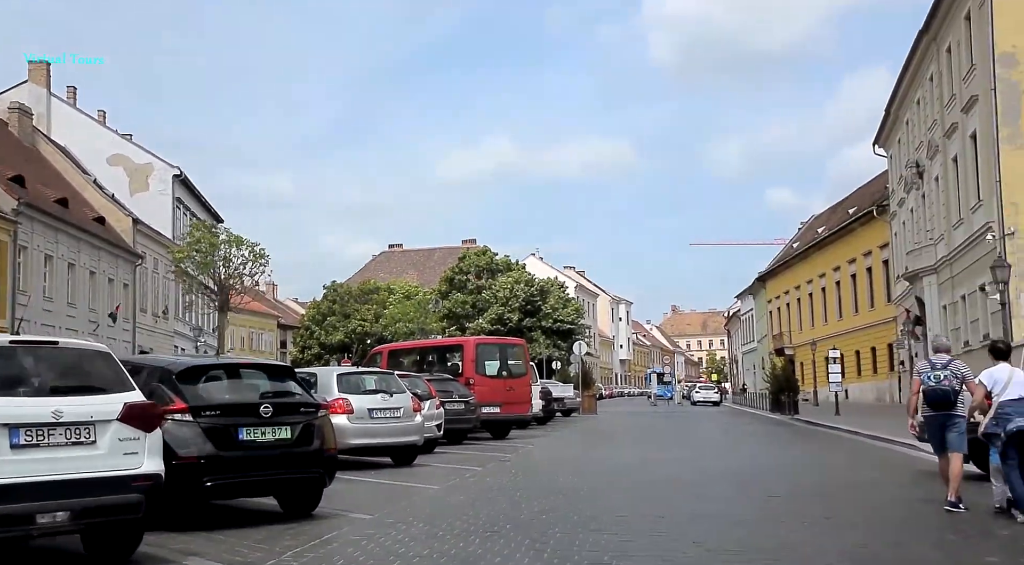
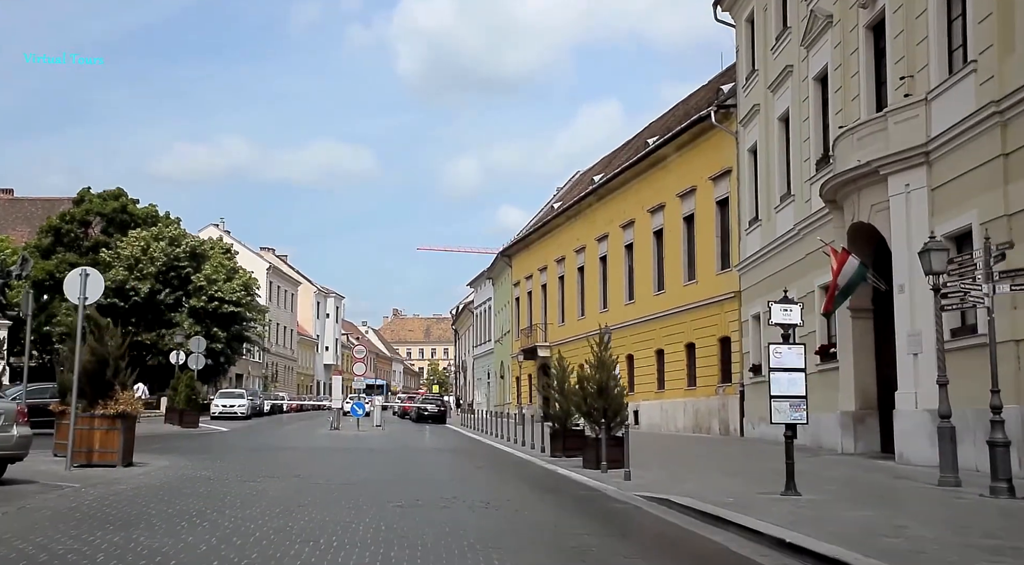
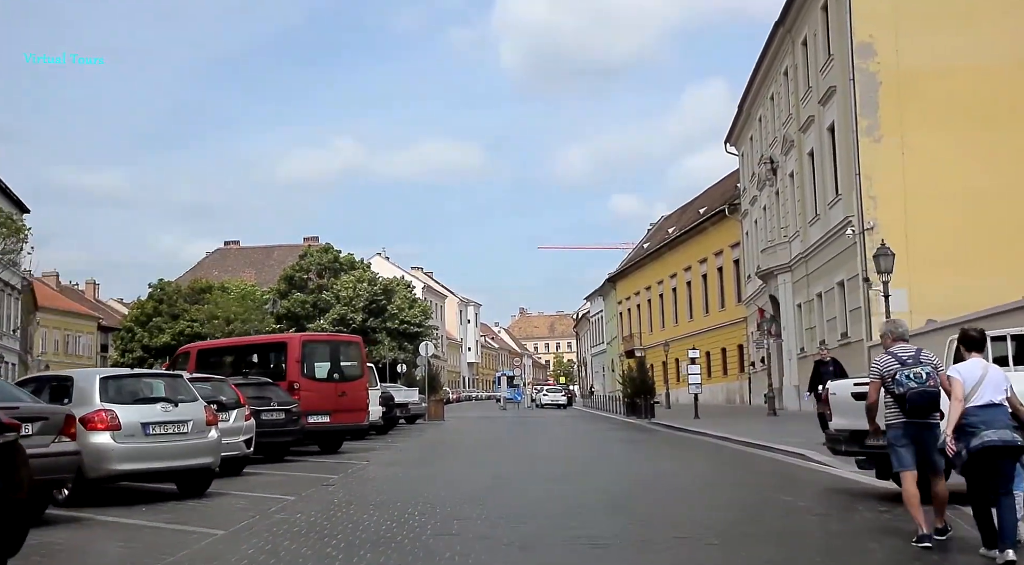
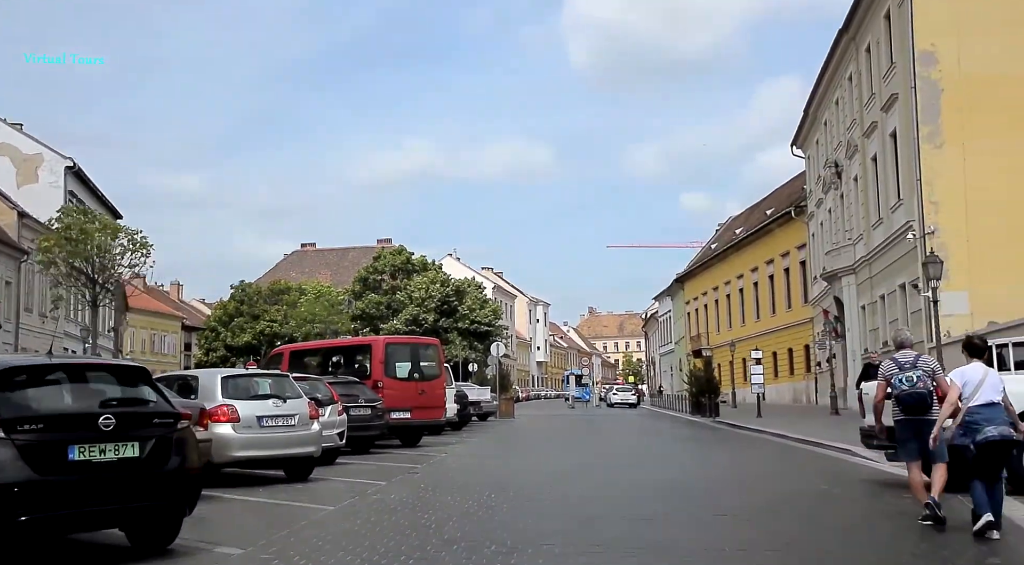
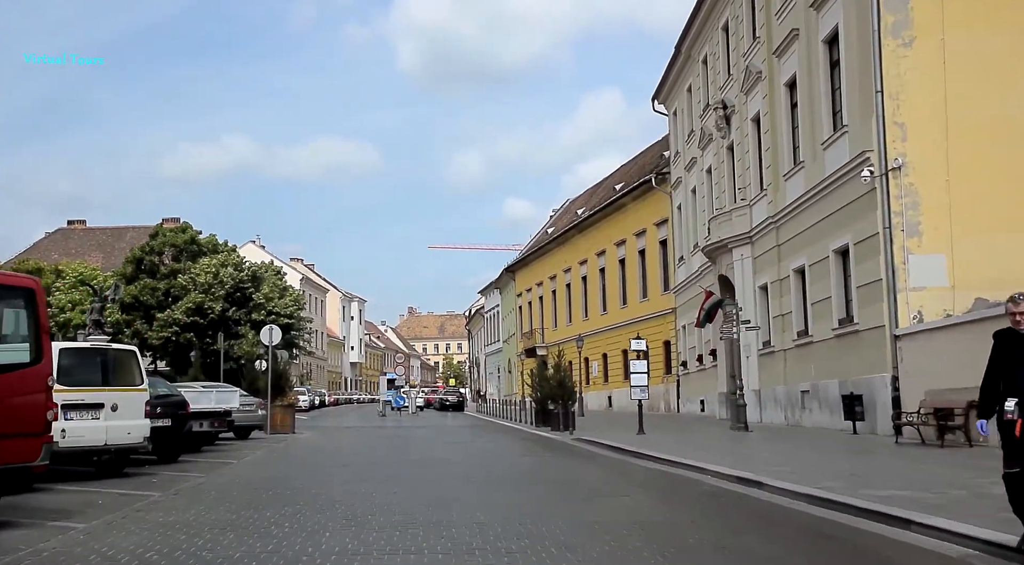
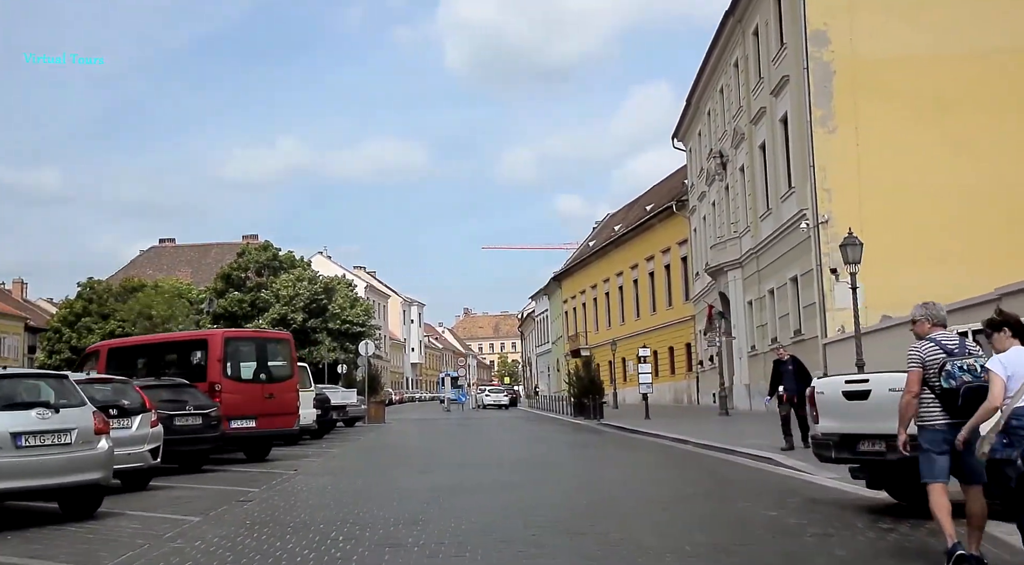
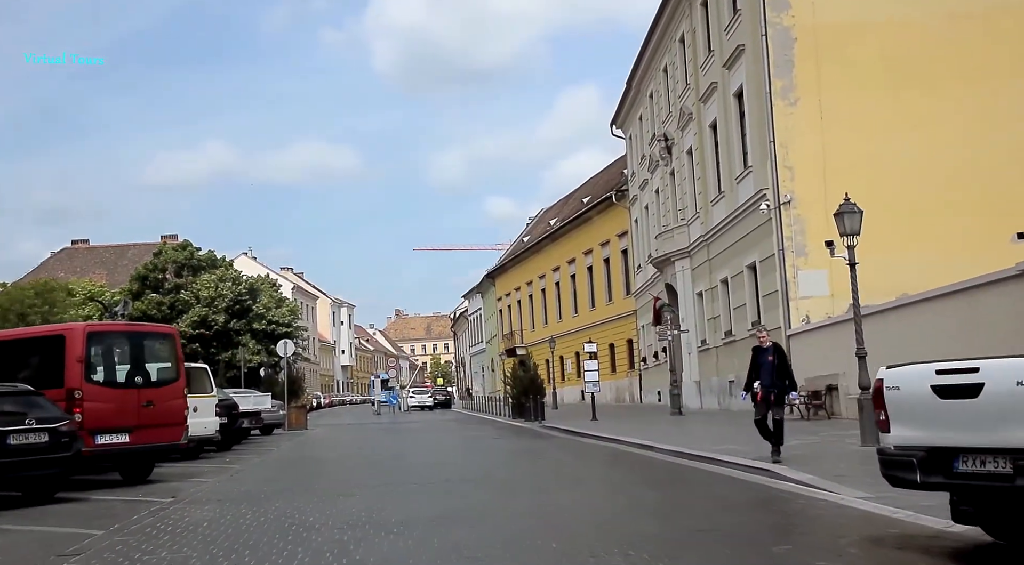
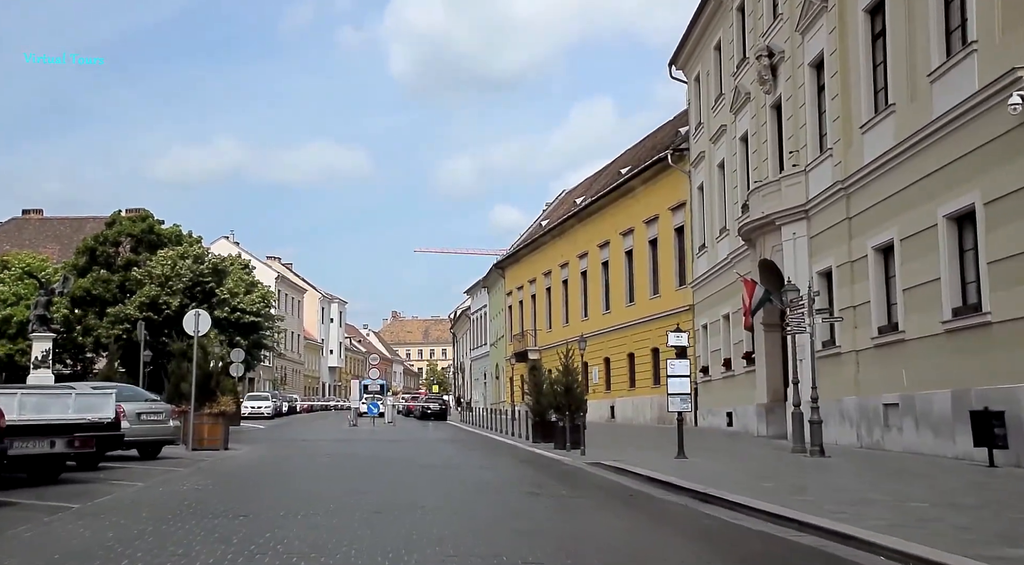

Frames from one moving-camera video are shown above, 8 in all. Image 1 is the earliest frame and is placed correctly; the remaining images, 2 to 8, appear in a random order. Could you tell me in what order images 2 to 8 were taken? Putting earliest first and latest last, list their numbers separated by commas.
4, 3, 6, 7, 5, 8, 2
